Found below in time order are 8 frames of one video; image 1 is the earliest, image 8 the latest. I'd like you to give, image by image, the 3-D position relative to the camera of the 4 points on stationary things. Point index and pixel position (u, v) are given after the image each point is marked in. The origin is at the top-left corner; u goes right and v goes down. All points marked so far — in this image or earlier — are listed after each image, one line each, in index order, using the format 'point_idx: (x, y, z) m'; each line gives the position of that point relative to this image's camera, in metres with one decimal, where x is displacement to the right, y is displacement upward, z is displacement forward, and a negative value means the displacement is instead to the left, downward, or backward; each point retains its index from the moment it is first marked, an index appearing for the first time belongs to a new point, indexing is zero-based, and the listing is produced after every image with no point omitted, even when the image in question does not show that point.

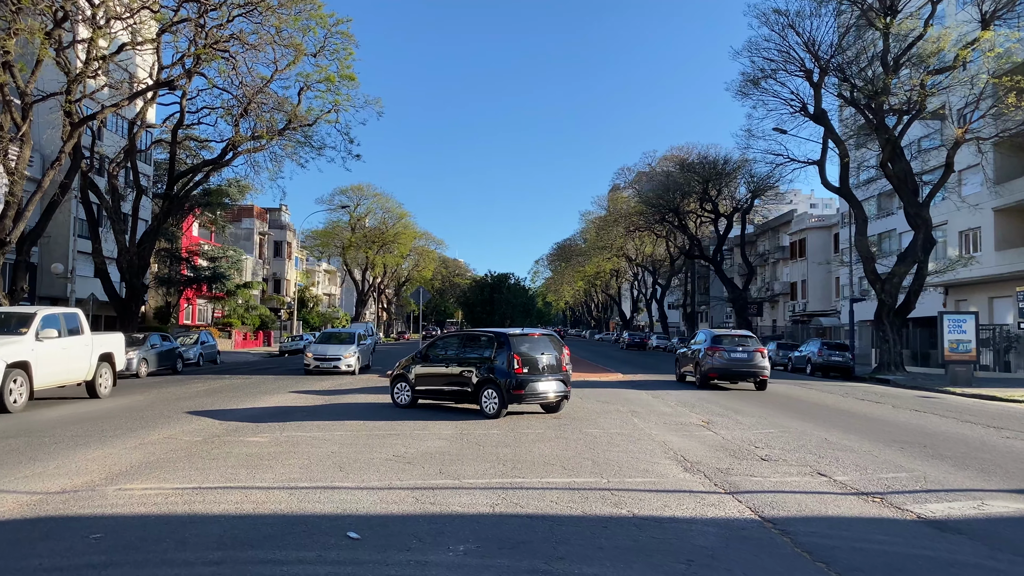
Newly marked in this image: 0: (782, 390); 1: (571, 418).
0: (+5.8, -2.2, +18.4) m
1: (+0.8, -1.7, +11.1) m
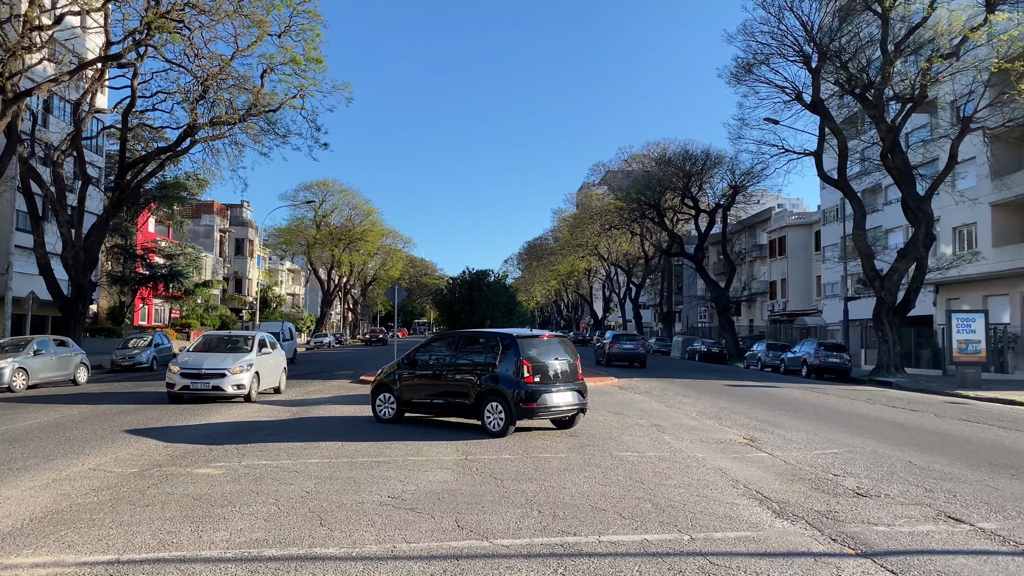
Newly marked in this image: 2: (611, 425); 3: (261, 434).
0: (+5.6, -2.2, +16.8) m
1: (+0.9, -1.7, +9.3) m
2: (+1.2, -1.7, +10.3) m
3: (-2.9, -1.7, +9.6) m
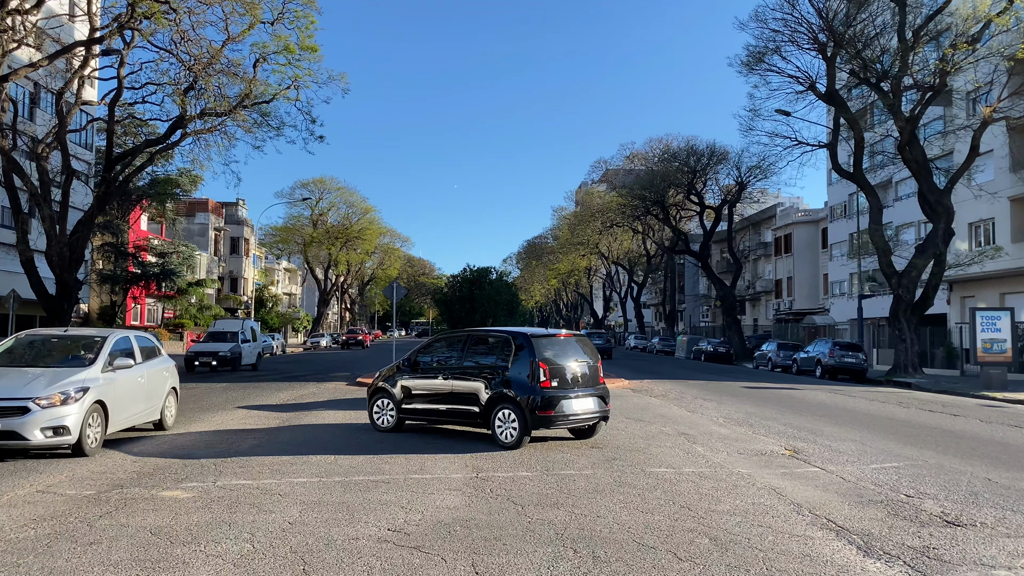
0: (+5.7, -2.1, +15.8) m
1: (+1.0, -1.6, +8.3) m
2: (+1.4, -1.6, +9.3) m
3: (-2.7, -1.6, +8.6) m
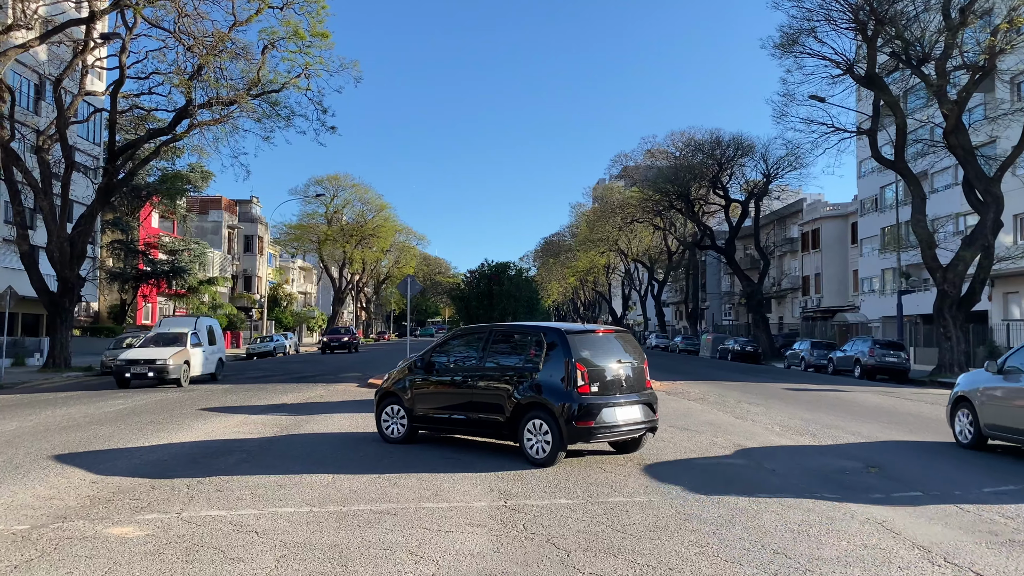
0: (+6.1, -1.9, +14.4) m
1: (+1.3, -1.5, +7.0) m
2: (+1.6, -1.5, +8.0) m
3: (-2.5, -1.5, +7.4) m
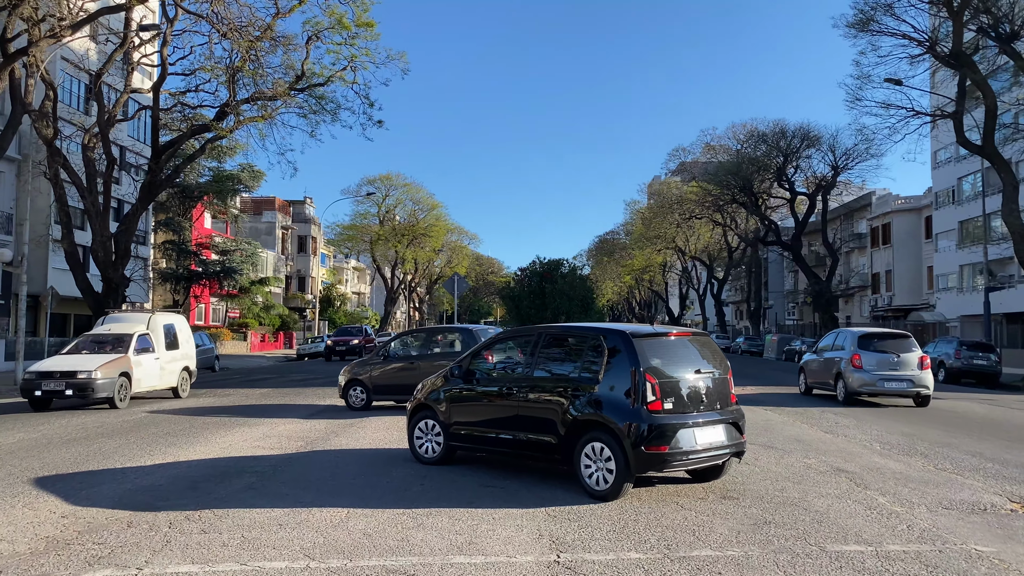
0: (+7.0, -1.9, +12.8) m
1: (+1.7, -1.4, +5.7) m
2: (+2.1, -1.5, +6.6) m
3: (-2.1, -1.5, +6.3) m
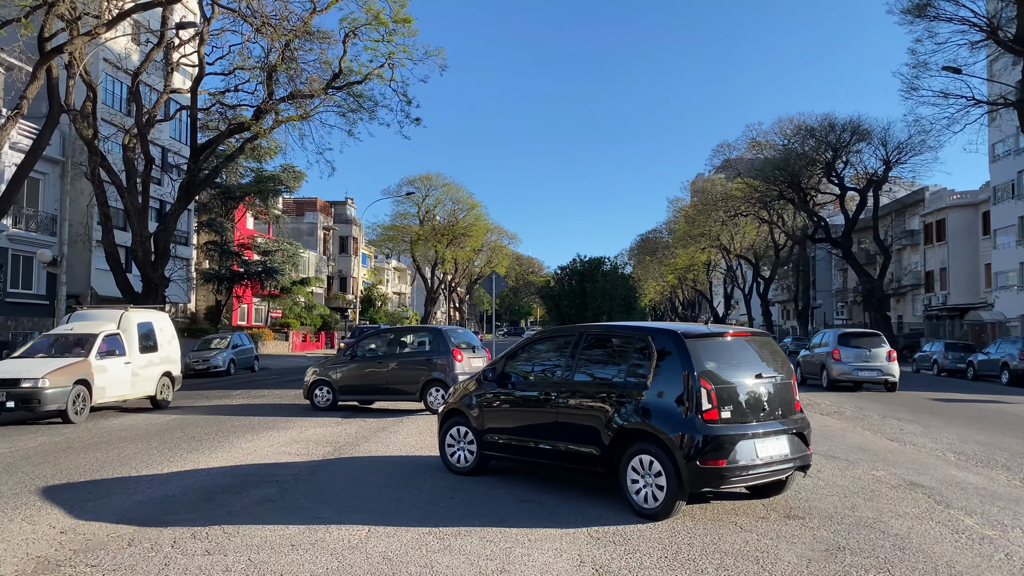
0: (+7.6, -1.8, +11.9) m
1: (+1.9, -1.4, +5.0) m
2: (+2.4, -1.4, +6.0) m
3: (-1.8, -1.5, +5.8) m
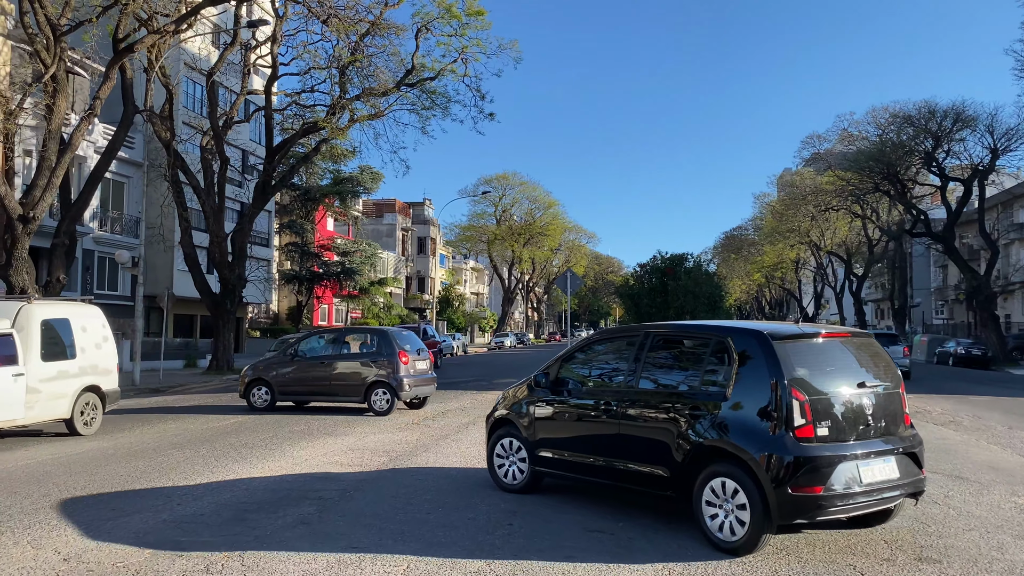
0: (+8.5, -1.8, +10.4) m
1: (+2.2, -1.3, +4.1) m
2: (+2.7, -1.4, +5.0) m
3: (-1.4, -1.4, +5.3) m
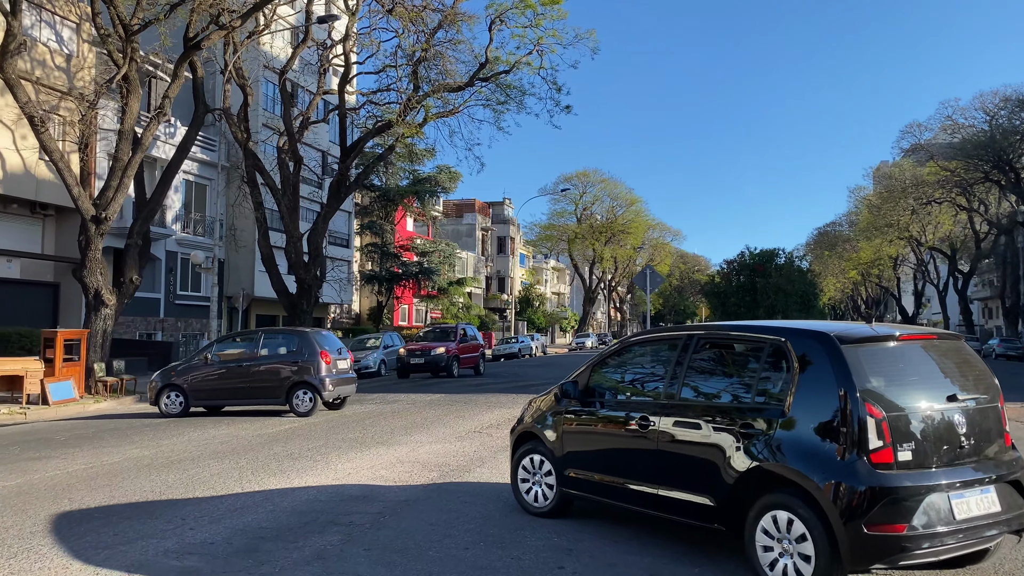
0: (+9.1, -1.7, +8.8) m
1: (+2.2, -1.3, +3.2) m
2: (+2.8, -1.3, +4.1) m
3: (-1.3, -1.4, +4.7) m
